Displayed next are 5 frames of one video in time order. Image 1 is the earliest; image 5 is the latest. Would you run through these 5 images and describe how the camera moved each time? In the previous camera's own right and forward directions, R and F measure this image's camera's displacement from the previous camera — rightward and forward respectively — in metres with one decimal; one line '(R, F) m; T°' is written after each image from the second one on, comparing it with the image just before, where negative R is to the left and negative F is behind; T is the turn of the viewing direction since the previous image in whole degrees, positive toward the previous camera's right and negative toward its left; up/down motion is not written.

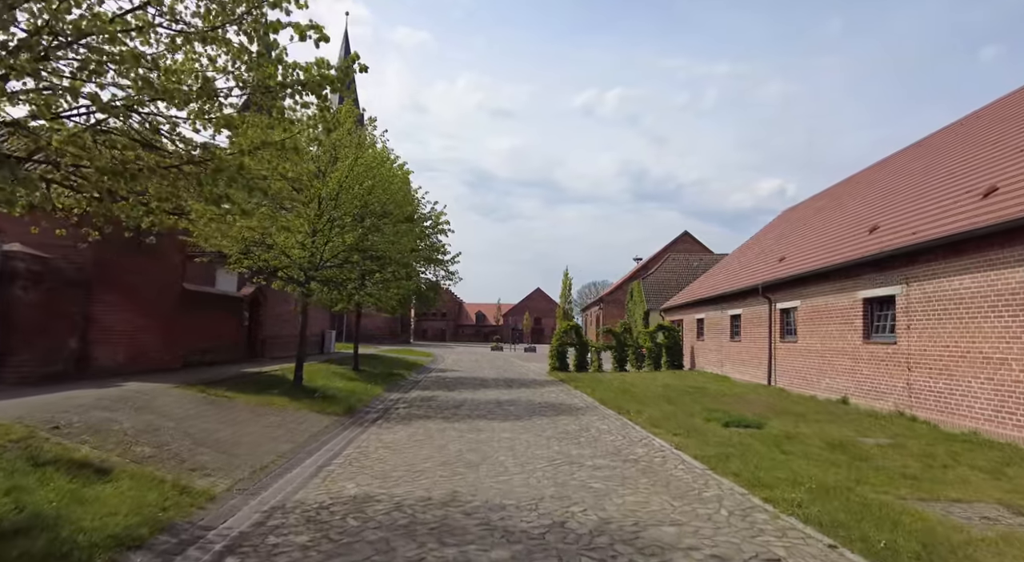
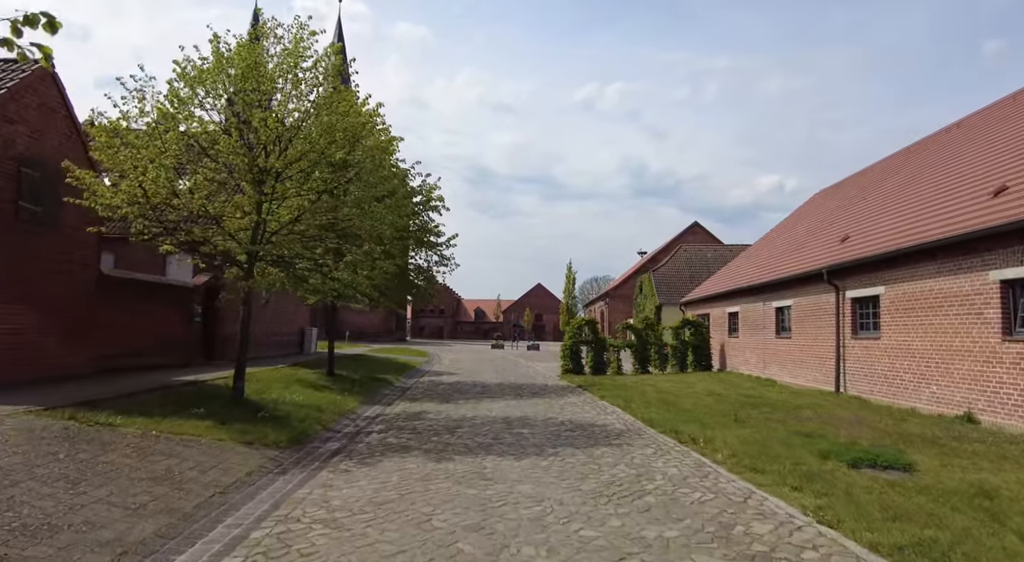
(-0.3, +3.8) m; 0°
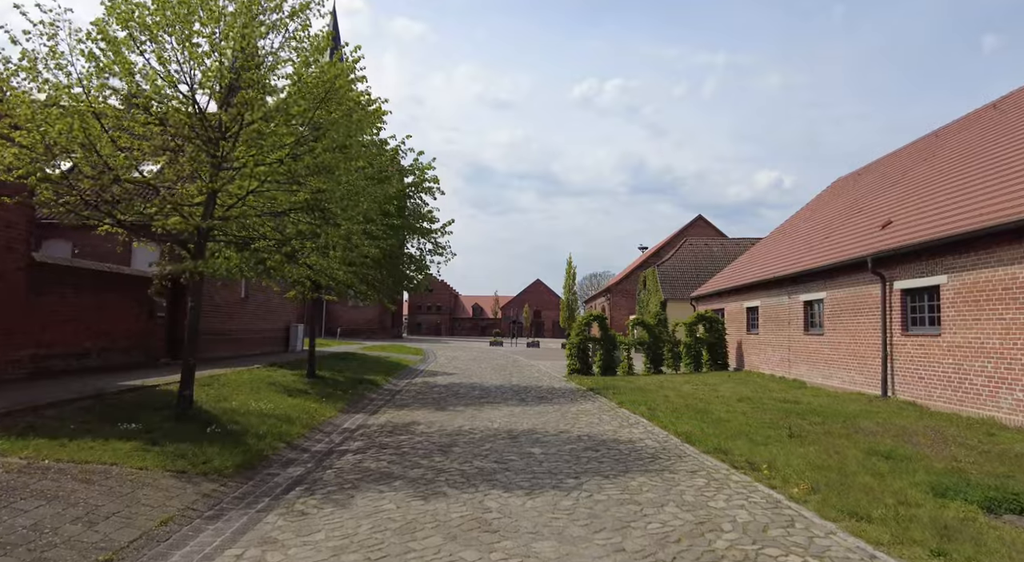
(-0.1, +2.0) m; 0°
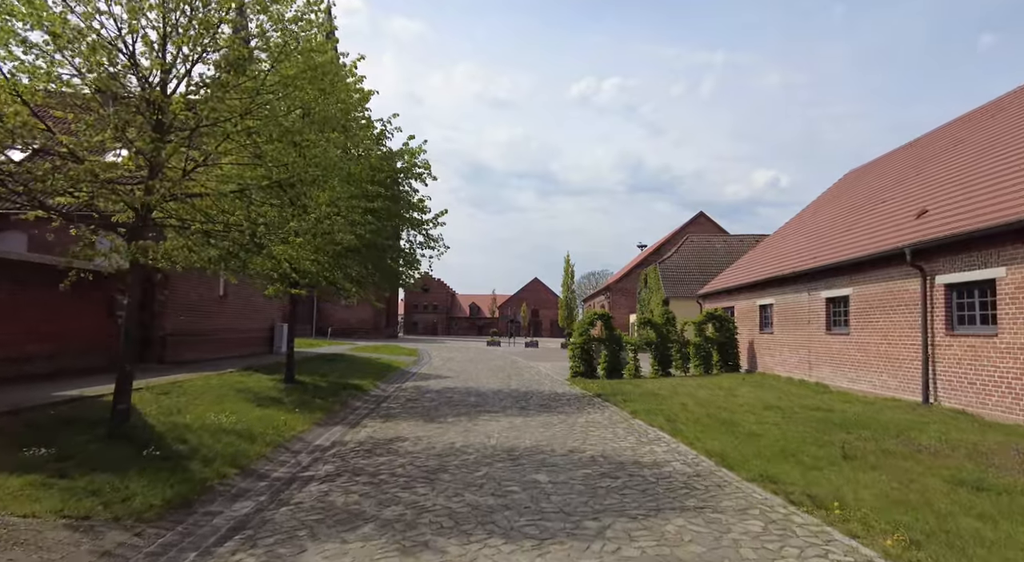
(0.0, +1.5) m; 0°
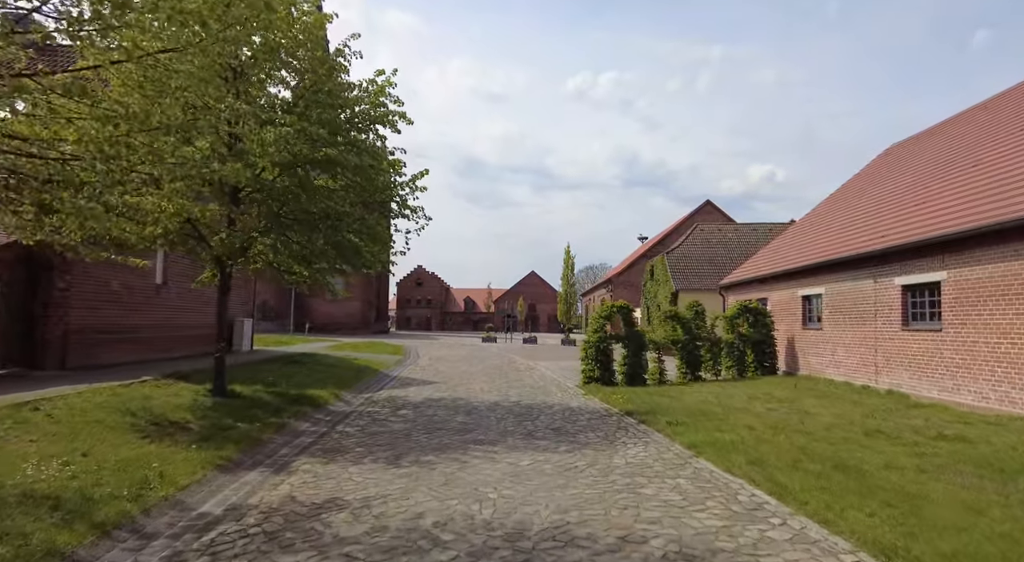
(-0.1, +3.7) m; 0°
